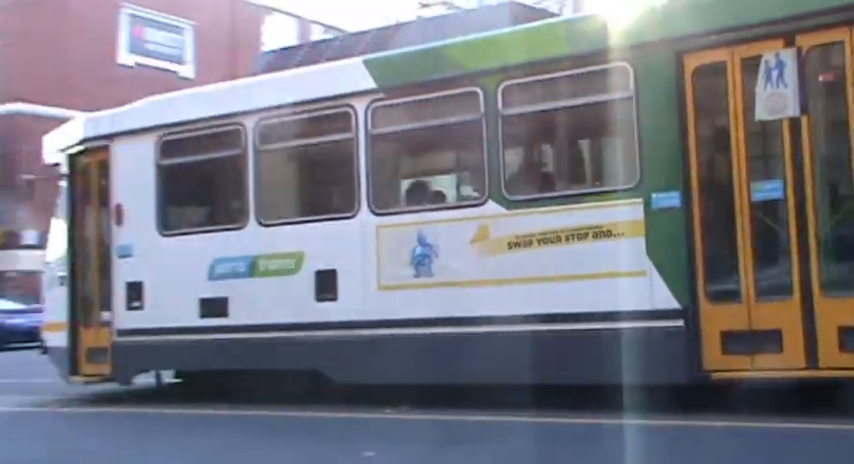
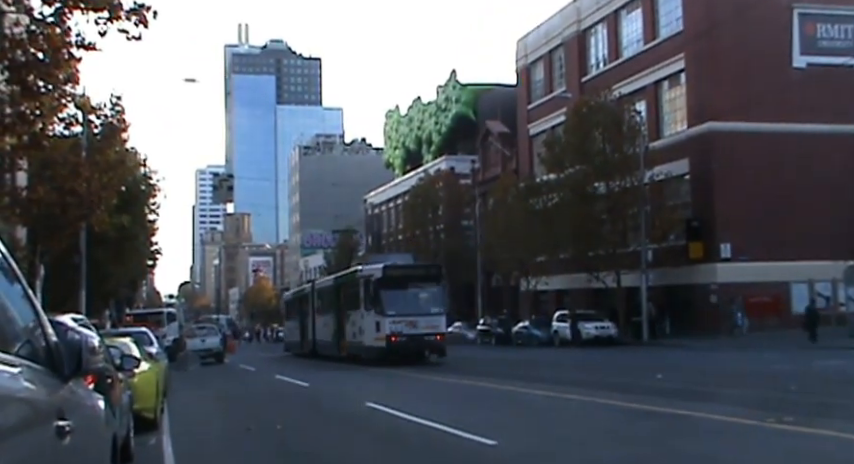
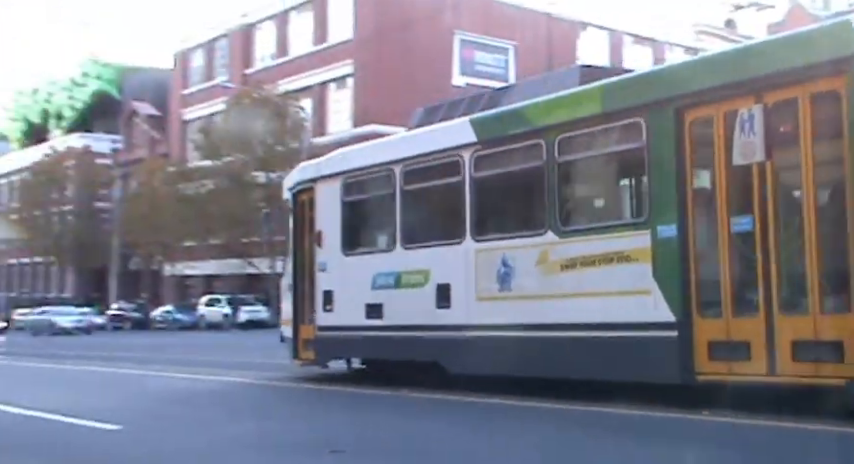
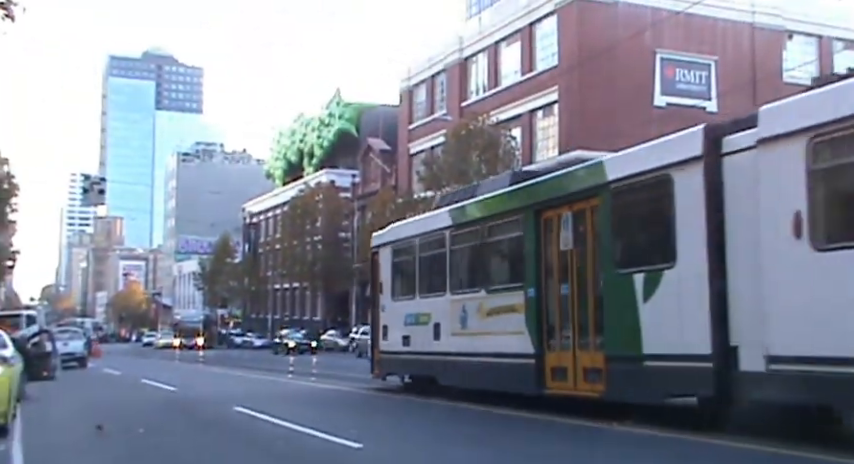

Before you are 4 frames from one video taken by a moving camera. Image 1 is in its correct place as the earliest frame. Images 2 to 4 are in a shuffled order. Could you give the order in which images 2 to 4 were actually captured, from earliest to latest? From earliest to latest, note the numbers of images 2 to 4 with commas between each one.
3, 4, 2
